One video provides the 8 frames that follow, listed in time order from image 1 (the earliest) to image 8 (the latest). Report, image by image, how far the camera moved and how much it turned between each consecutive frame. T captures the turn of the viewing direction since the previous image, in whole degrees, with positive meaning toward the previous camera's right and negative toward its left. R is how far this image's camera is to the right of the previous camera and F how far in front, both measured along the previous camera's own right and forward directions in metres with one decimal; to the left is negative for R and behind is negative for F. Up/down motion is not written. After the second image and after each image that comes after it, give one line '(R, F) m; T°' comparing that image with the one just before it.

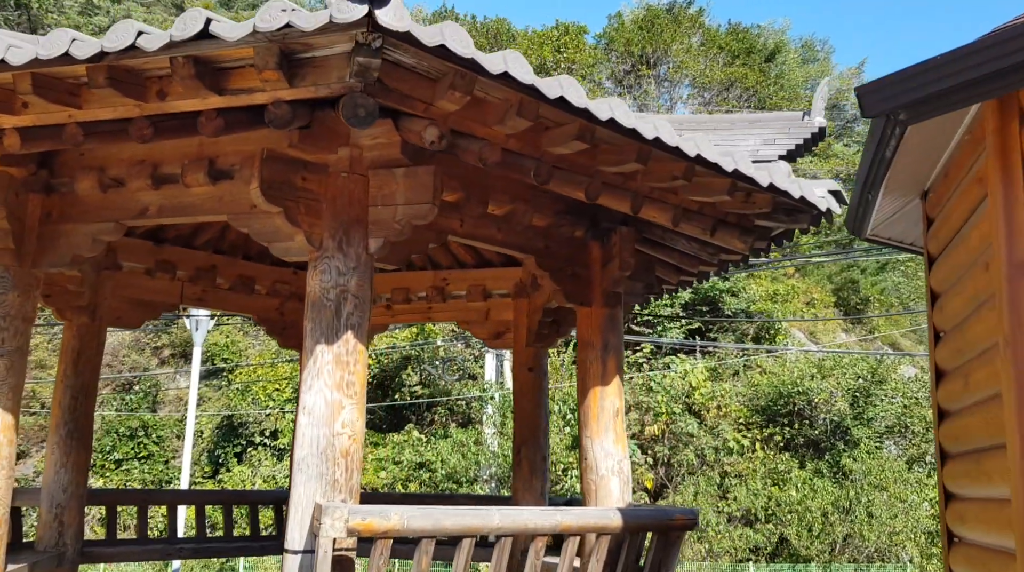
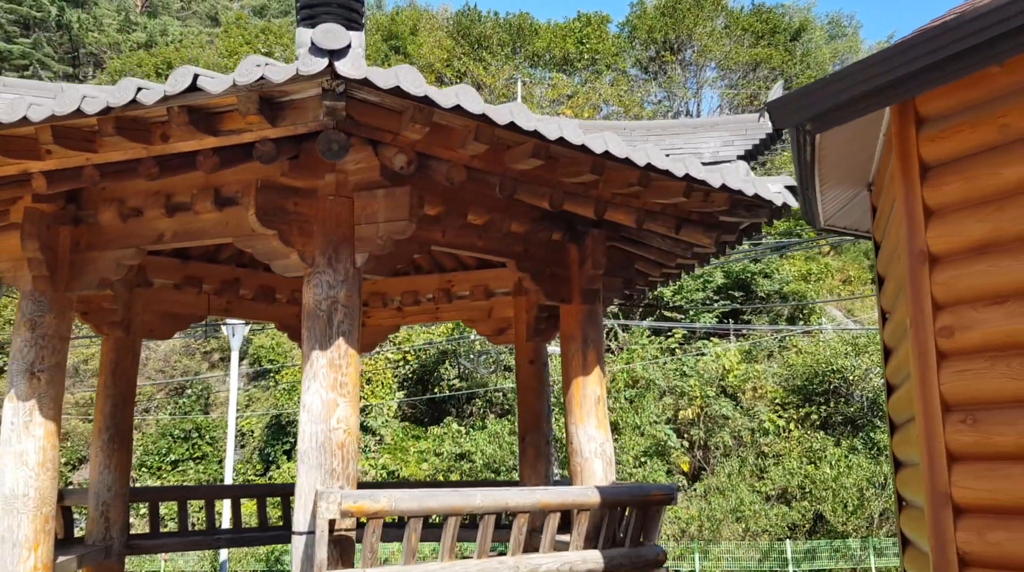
(+0.4, -0.5) m; -3°
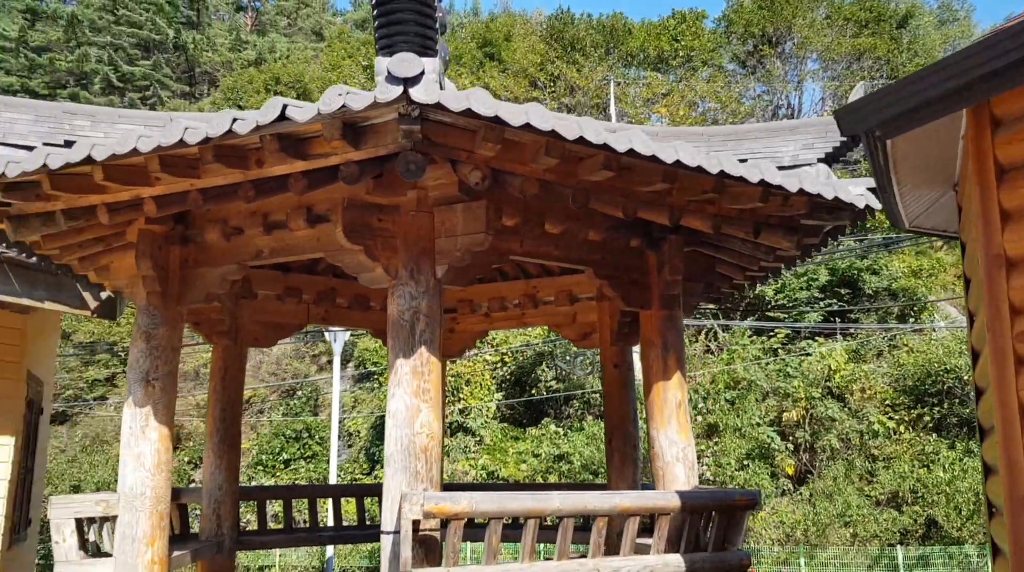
(+0.1, -0.1) m; -6°
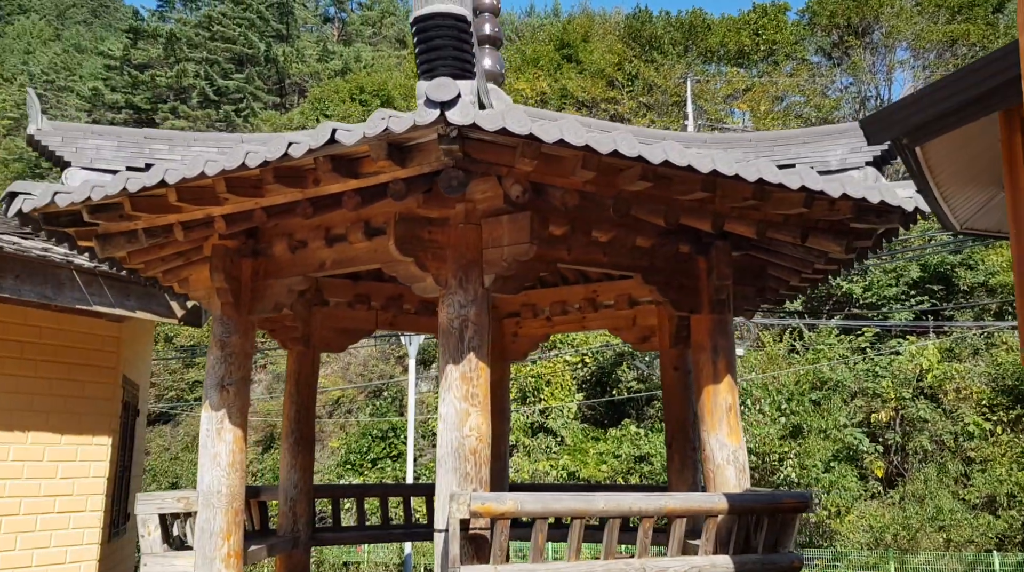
(+0.2, -0.2) m; -5°
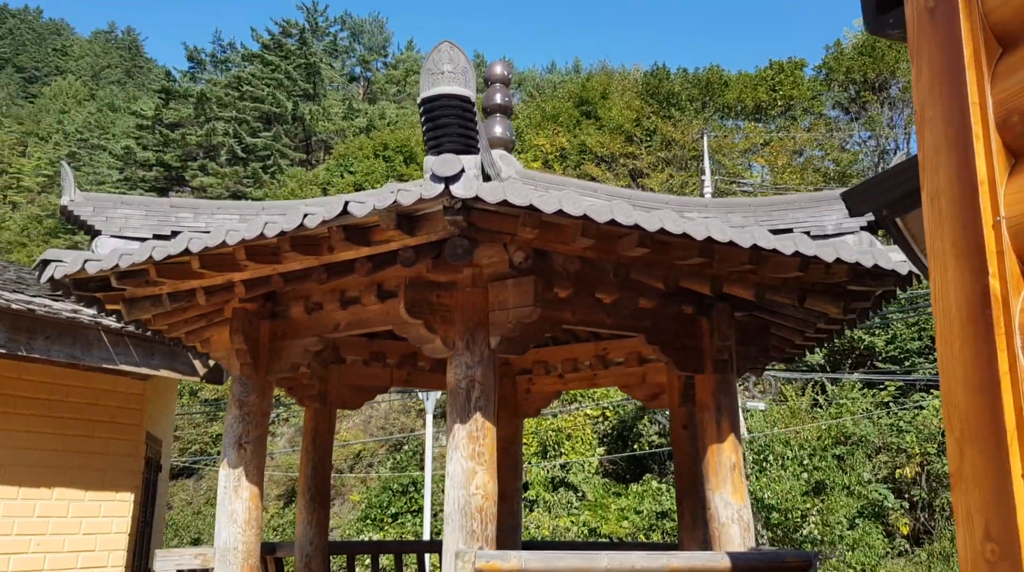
(+0.1, -0.2) m; -1°
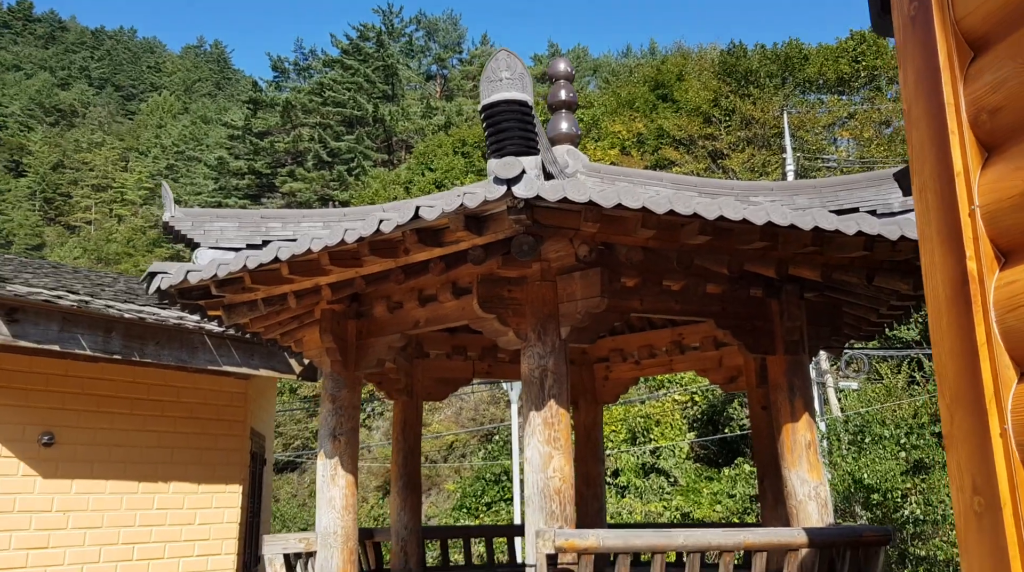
(+0.1, -0.2) m; -5°
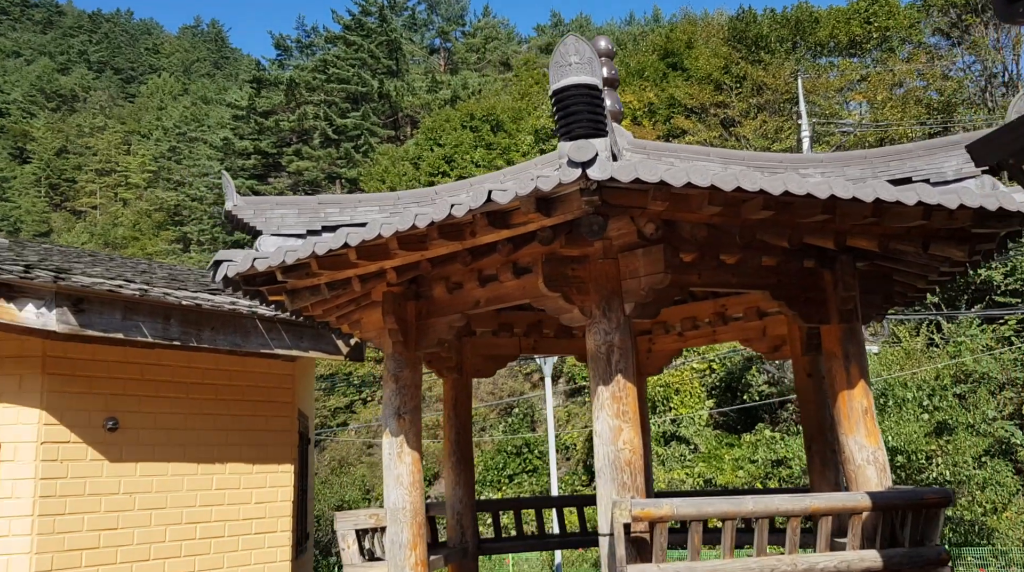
(-0.4, -0.1) m; 0°
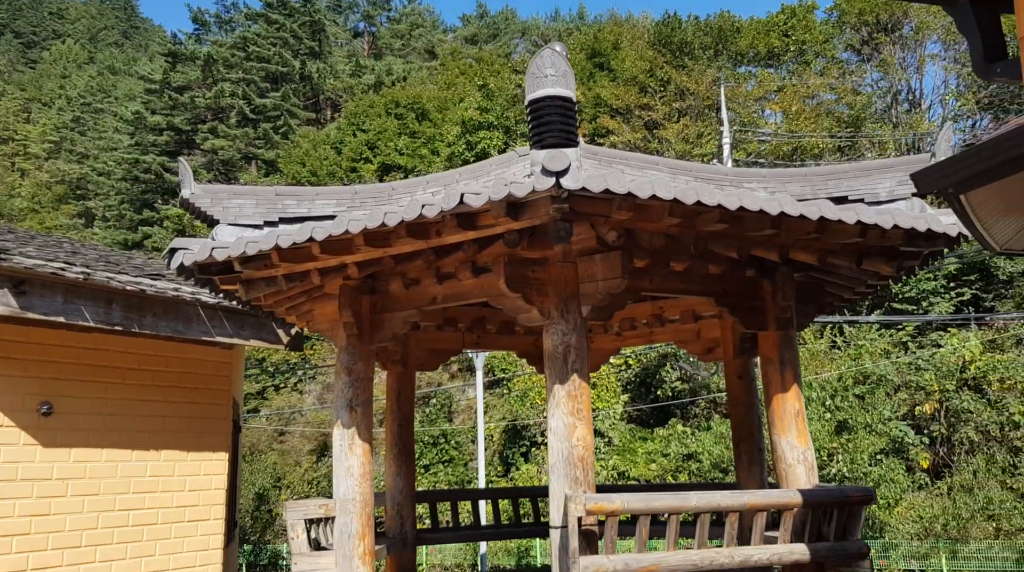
(-0.3, -0.2) m; +5°
